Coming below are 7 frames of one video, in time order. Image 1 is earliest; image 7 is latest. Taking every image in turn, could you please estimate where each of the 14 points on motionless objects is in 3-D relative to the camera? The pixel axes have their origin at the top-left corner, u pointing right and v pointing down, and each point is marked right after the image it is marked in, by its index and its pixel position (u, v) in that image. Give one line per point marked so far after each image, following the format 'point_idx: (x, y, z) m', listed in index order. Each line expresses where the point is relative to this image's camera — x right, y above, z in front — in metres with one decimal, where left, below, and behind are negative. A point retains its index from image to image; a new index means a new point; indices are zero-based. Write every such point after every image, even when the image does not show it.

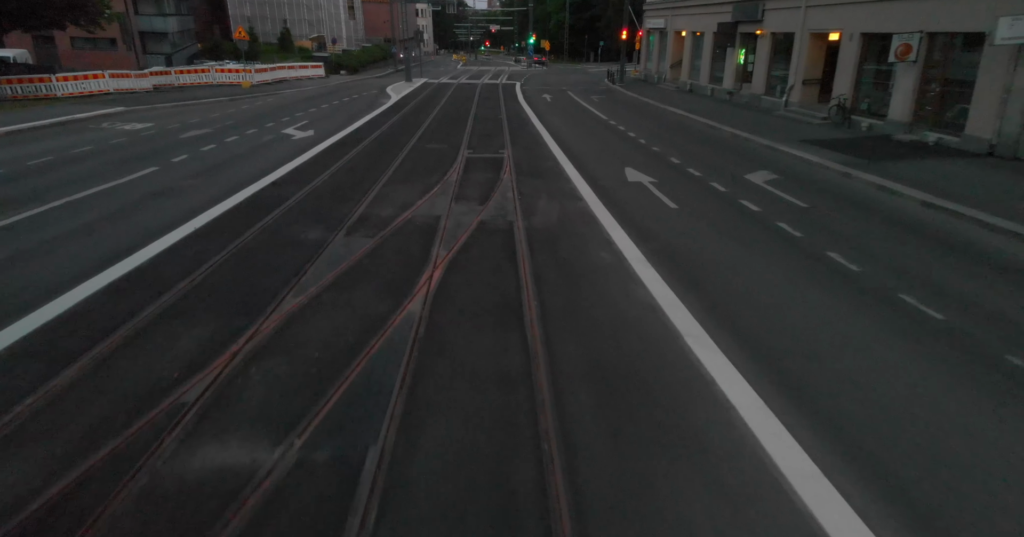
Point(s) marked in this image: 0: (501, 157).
0: (-0.3, +2.7, +15.5) m
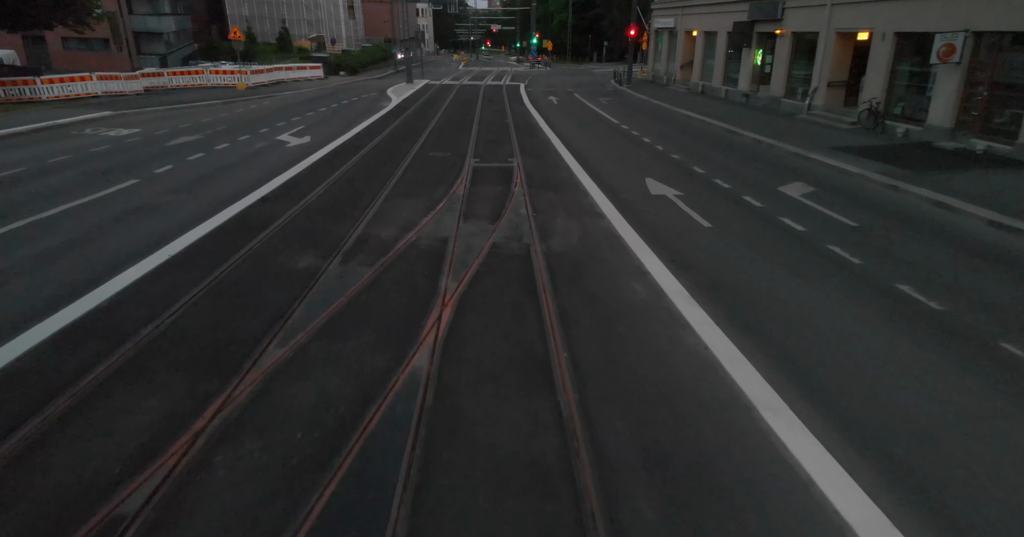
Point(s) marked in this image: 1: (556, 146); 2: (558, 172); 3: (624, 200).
0: (0.0, +2.3, +14.4) m
1: (+1.2, +3.3, +17.0) m
2: (+1.0, +2.1, +13.8) m
3: (+2.1, +1.3, +11.5) m
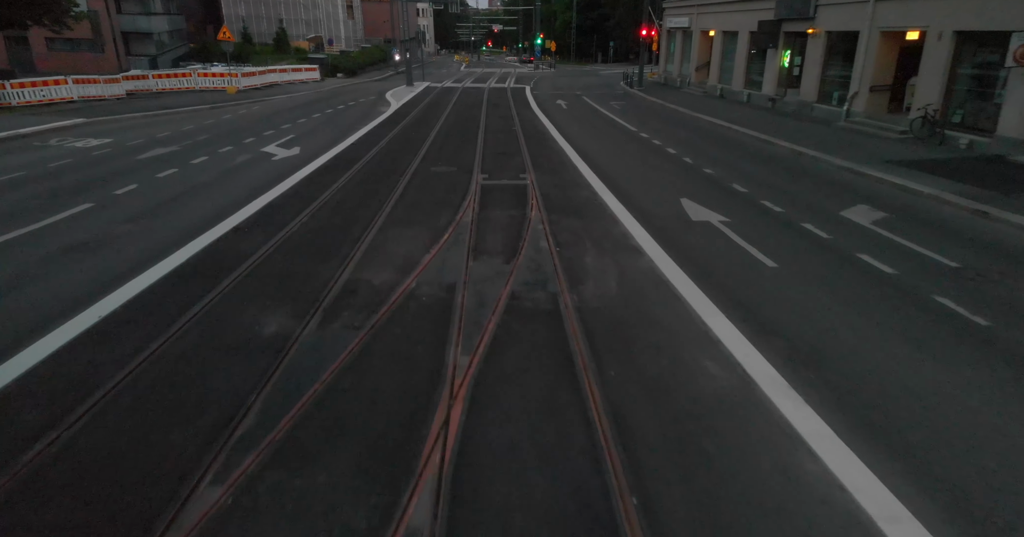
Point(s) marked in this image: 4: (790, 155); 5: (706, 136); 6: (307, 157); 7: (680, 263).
0: (+0.2, +1.6, +12.6) m
1: (+1.5, +2.6, +15.2) m
2: (+1.3, +1.5, +12.0) m
3: (+2.3, +0.6, +9.7) m
4: (+6.7, +2.7, +15.2) m
5: (+5.7, +3.9, +18.6) m
6: (-4.9, +2.7, +15.3) m
7: (+2.1, +0.1, +8.1) m
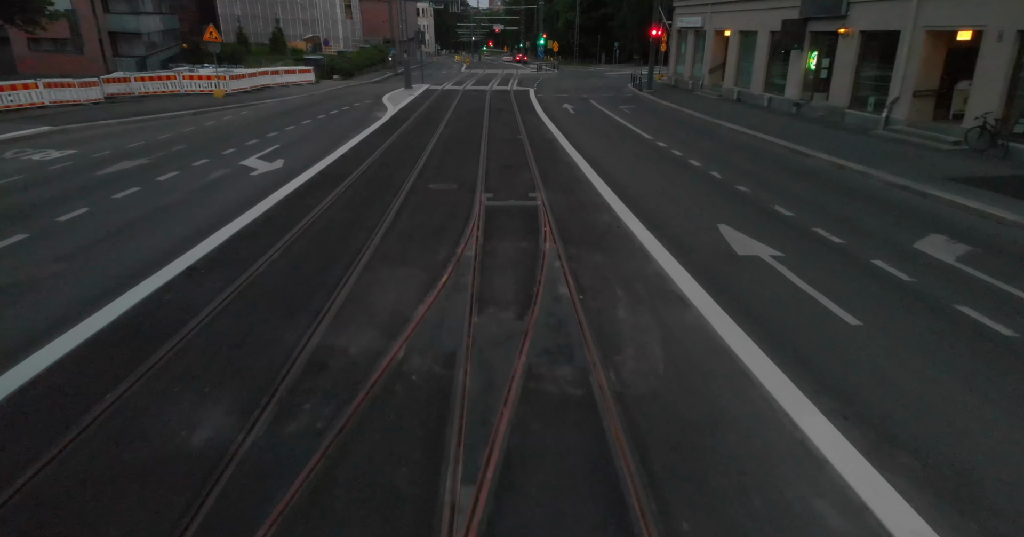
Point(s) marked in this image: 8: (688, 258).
0: (+0.4, +1.1, +11.0) m
1: (+1.6, +2.0, +13.6) m
2: (+1.4, +0.9, +10.4) m
3: (+2.5, 0.0, +8.1) m
4: (+6.8, +2.1, +13.6) m
5: (+5.8, +3.3, +17.0) m
6: (-4.8, +2.1, +13.7) m
7: (+2.3, -0.5, +6.5) m
8: (+2.3, +0.1, +8.4) m
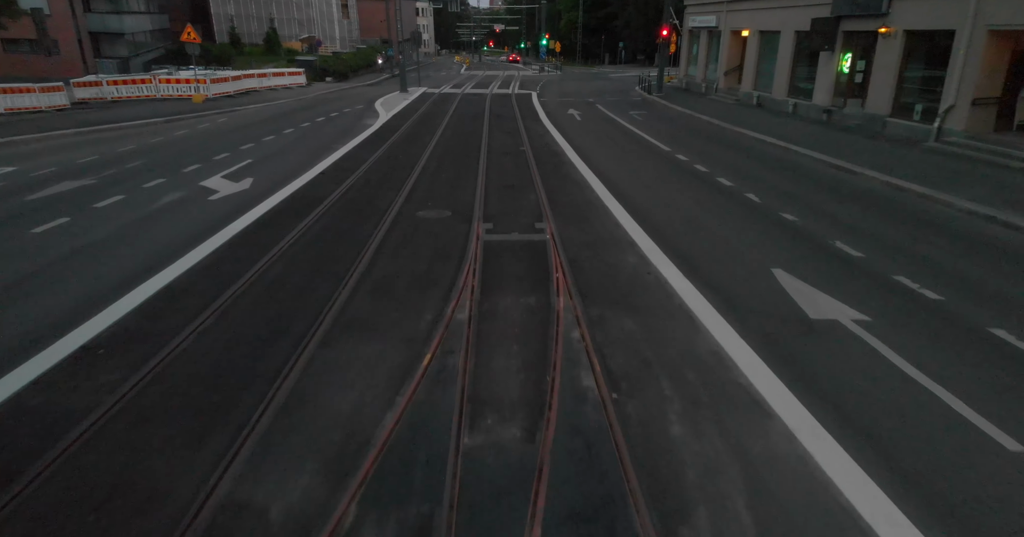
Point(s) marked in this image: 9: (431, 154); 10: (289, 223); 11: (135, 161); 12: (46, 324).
0: (+0.4, +0.4, +9.0) m
1: (+1.7, +1.3, +11.6) m
2: (+1.5, +0.2, +8.5) m
3: (+2.5, -0.7, +6.2) m
4: (+6.9, +1.4, +11.6) m
5: (+5.9, +2.6, +15.0) m
6: (-4.7, +1.4, +11.7) m
7: (+2.3, -1.2, +4.5) m
8: (+2.4, -0.6, +6.4) m
9: (-2.0, +2.8, +15.5) m
10: (-3.5, +0.7, +9.8) m
11: (-8.6, +2.5, +14.5) m
12: (-4.6, -0.5, +6.3) m
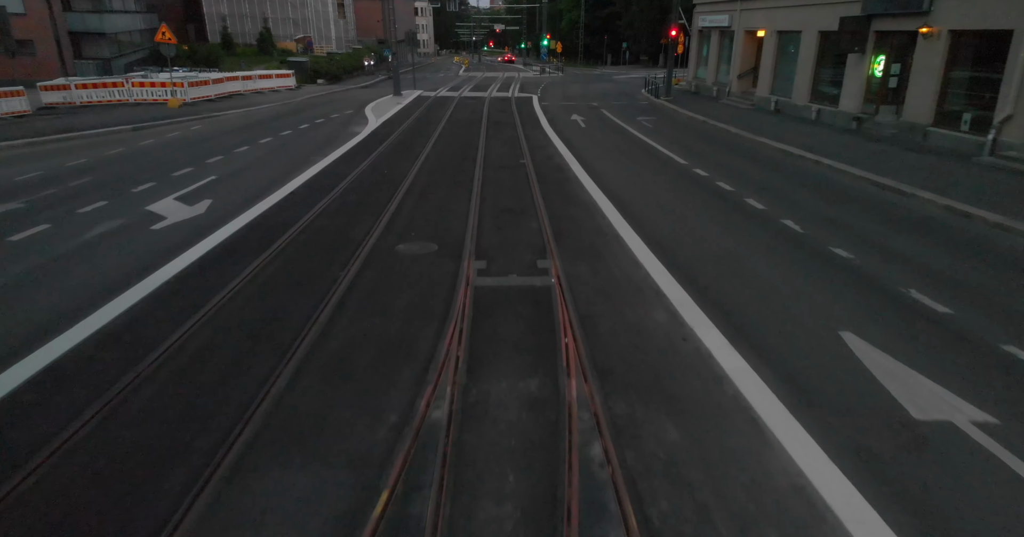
0: (+0.4, -0.3, +7.3) m
1: (+1.6, +0.7, +9.9) m
2: (+1.4, -0.5, +6.7) m
3: (+2.5, -1.3, +4.4) m
4: (+6.9, +0.8, +9.9) m
5: (+5.9, +1.9, +13.2) m
6: (-4.8, +0.7, +10.0) m
7: (+2.3, -1.9, +2.8) m
8: (+2.4, -1.2, +4.7) m
9: (-2.0, +2.2, +13.8) m
10: (-3.5, +0.1, +8.1) m
11: (-8.6, +1.8, +12.7) m
12: (-4.7, -1.2, +4.5) m
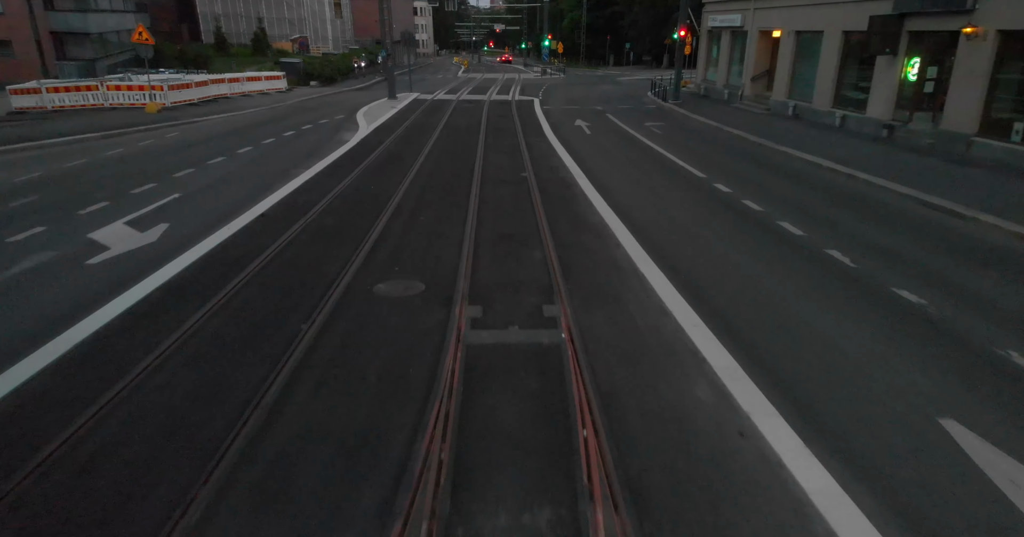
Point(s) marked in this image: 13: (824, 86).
0: (+0.4, -0.8, +5.8) m
1: (+1.7, +0.2, +8.4) m
2: (+1.4, -1.0, +5.3) m
3: (+2.5, -1.8, +2.9) m
4: (+6.9, +0.2, +8.4) m
5: (+5.9, +1.4, +11.8) m
6: (-4.7, +0.2, +8.5) m
7: (+2.3, -2.4, +1.3) m
8: (+2.4, -1.7, +3.2) m
9: (-2.0, +1.7, +12.3) m
10: (-3.5, -0.5, +6.6) m
11: (-8.6, +1.3, +11.3) m
12: (-4.7, -1.7, +3.0) m
13: (+9.7, +5.7, +19.5) m
